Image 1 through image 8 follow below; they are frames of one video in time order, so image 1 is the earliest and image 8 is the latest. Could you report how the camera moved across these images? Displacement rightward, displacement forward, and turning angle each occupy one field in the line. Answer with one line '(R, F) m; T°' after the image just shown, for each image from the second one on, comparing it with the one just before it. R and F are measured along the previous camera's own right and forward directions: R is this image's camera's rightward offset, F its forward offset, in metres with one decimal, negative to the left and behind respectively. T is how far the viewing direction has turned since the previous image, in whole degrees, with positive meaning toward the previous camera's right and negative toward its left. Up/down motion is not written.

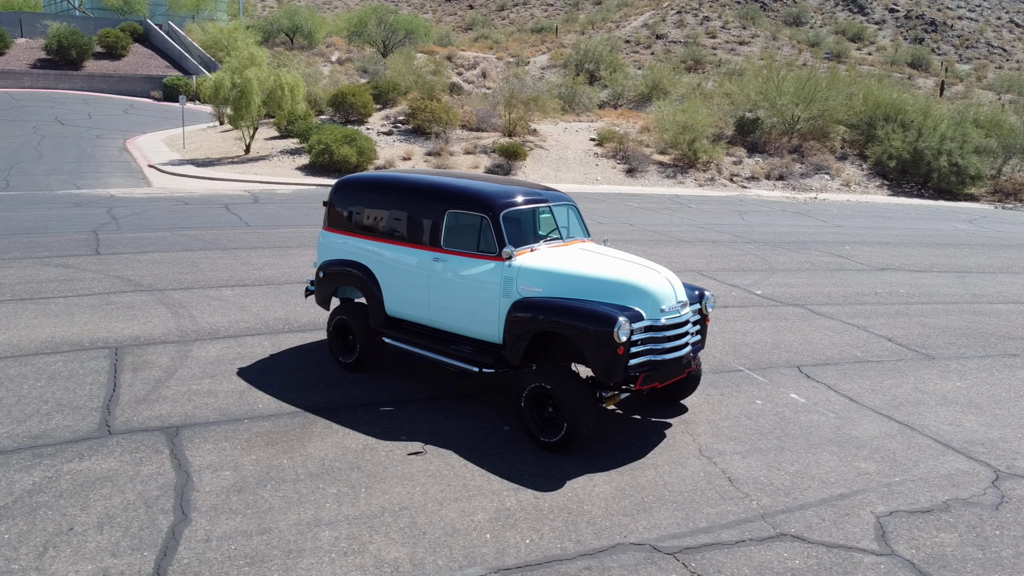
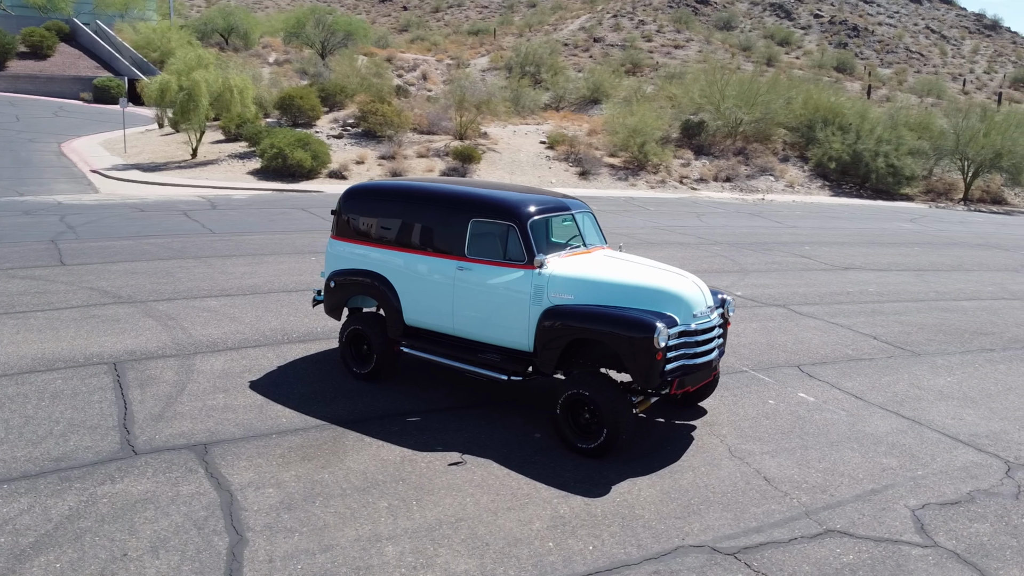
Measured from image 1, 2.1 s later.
(-0.8, 0.0) m; +5°
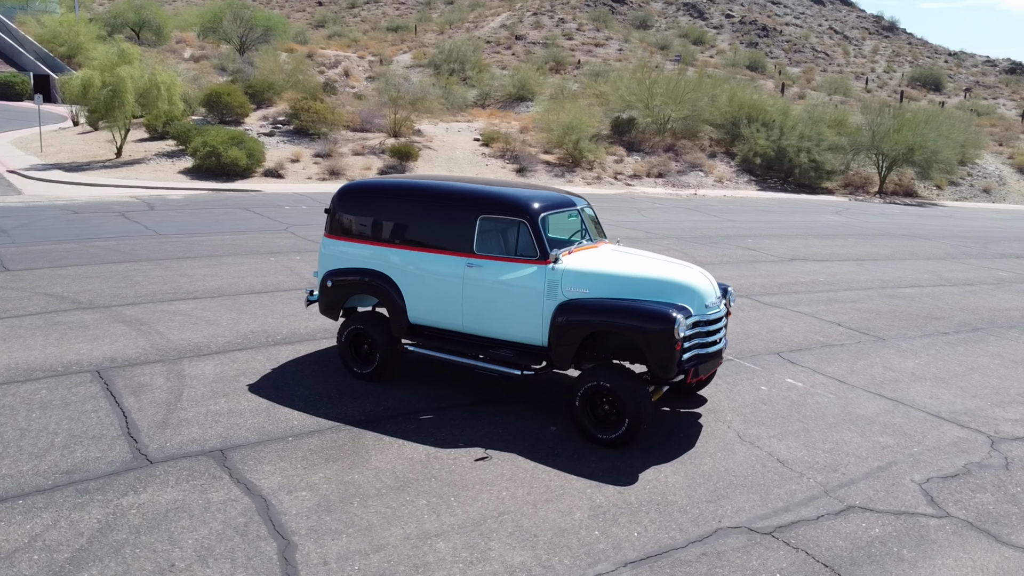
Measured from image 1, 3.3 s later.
(-0.8, 0.0) m; +6°
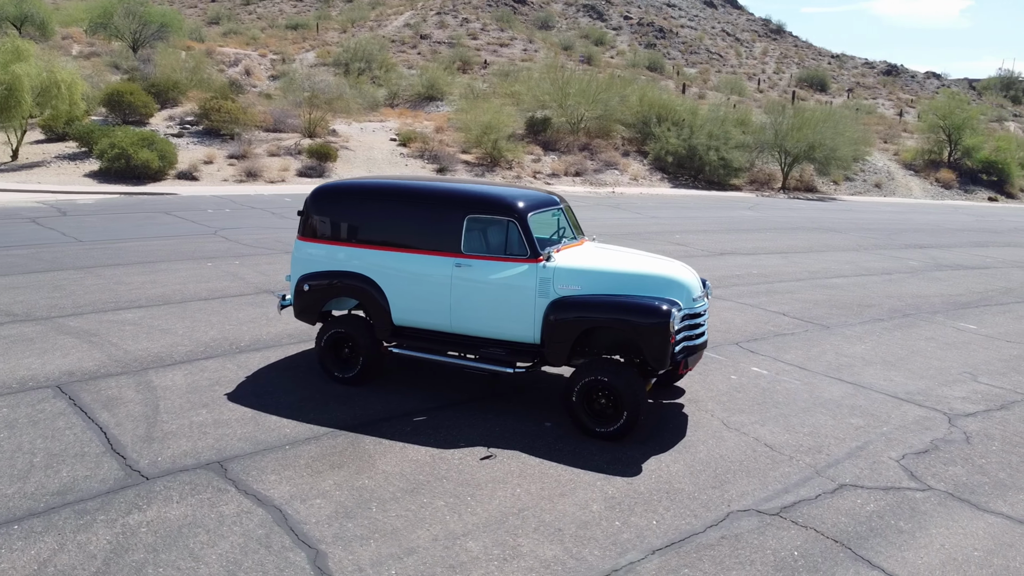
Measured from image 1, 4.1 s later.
(-0.8, 0.0) m; +7°
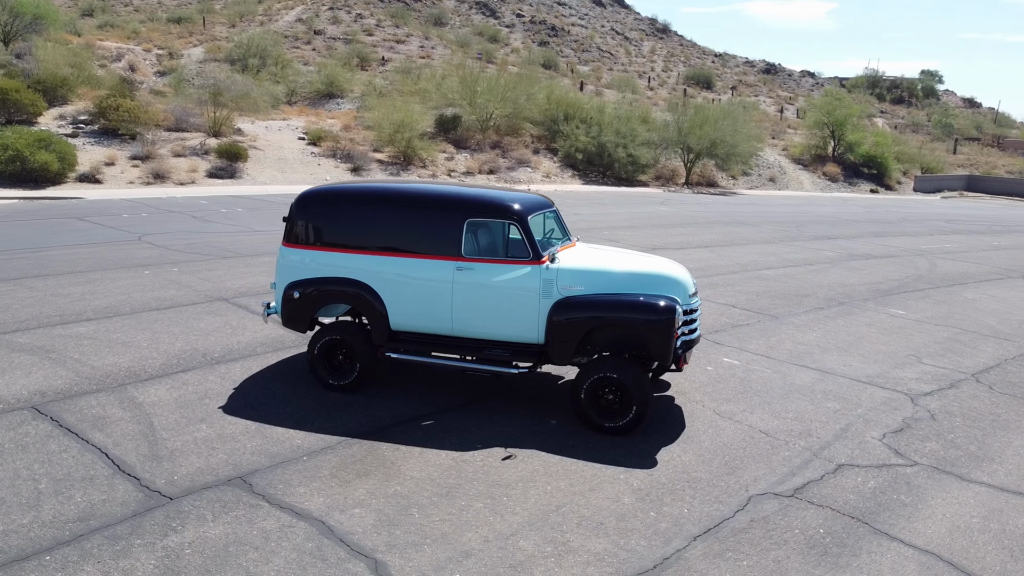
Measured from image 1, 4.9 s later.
(-1.0, -0.1) m; +7°
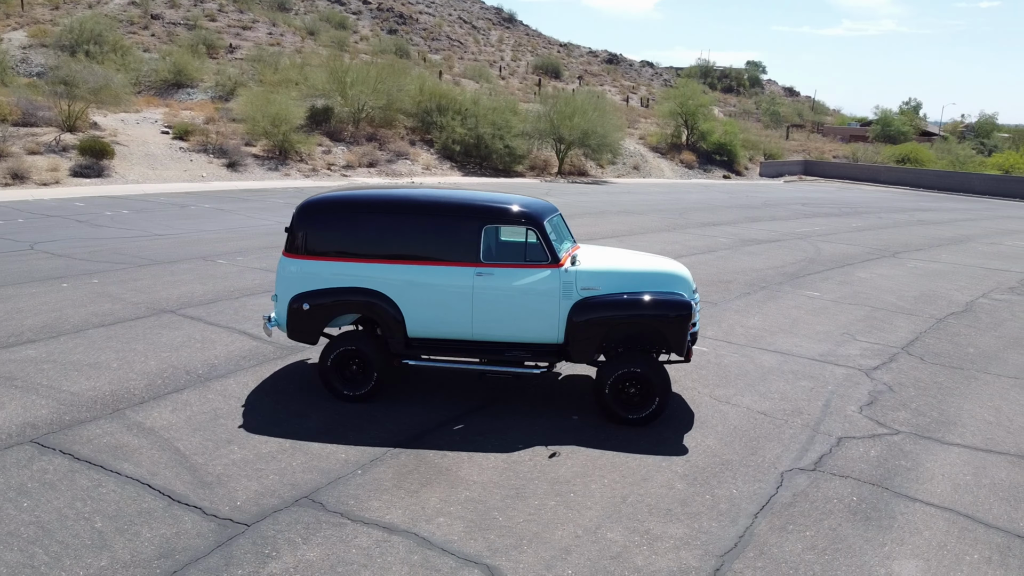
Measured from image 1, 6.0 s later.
(-1.6, -0.1) m; +10°
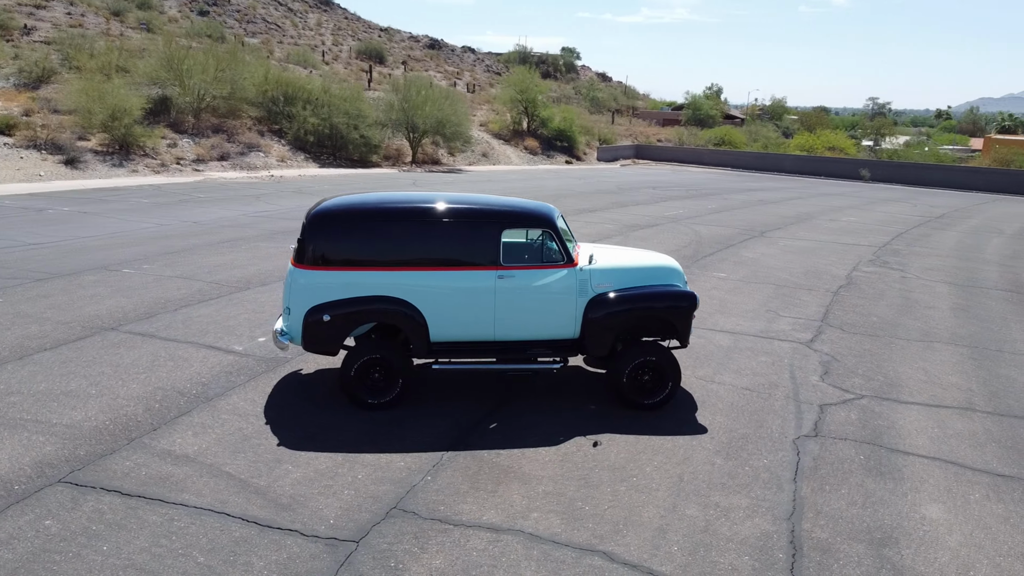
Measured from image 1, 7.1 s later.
(-1.9, -0.1) m; +12°
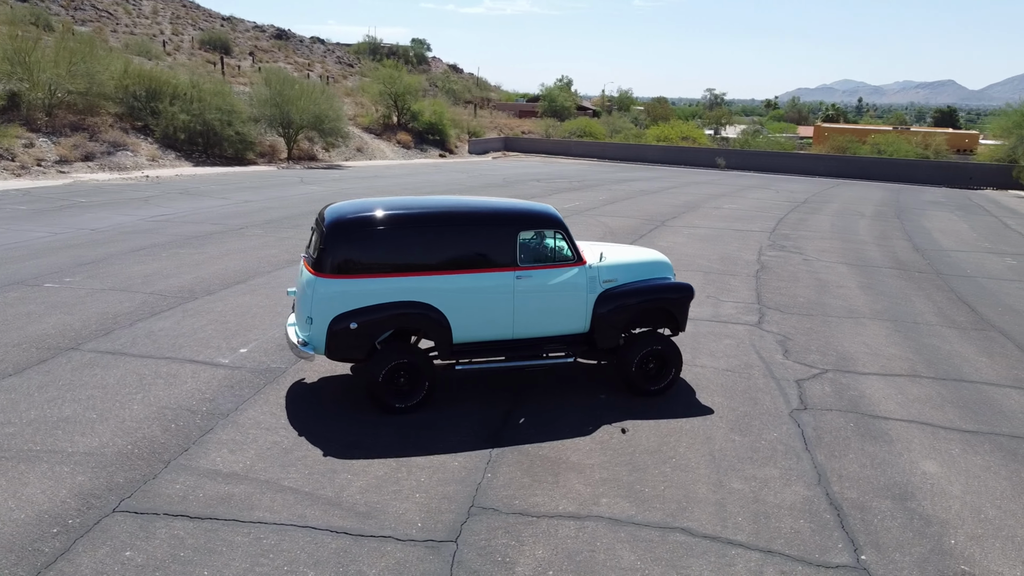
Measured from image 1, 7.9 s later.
(-1.7, -0.2) m; +10°
